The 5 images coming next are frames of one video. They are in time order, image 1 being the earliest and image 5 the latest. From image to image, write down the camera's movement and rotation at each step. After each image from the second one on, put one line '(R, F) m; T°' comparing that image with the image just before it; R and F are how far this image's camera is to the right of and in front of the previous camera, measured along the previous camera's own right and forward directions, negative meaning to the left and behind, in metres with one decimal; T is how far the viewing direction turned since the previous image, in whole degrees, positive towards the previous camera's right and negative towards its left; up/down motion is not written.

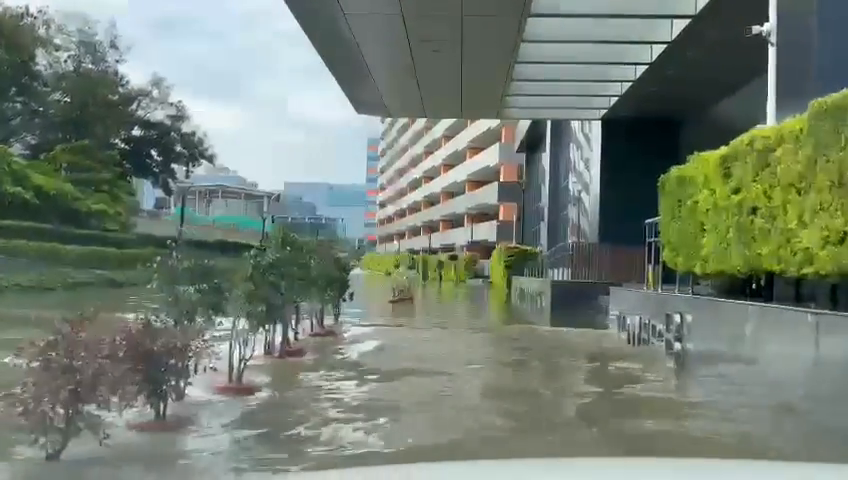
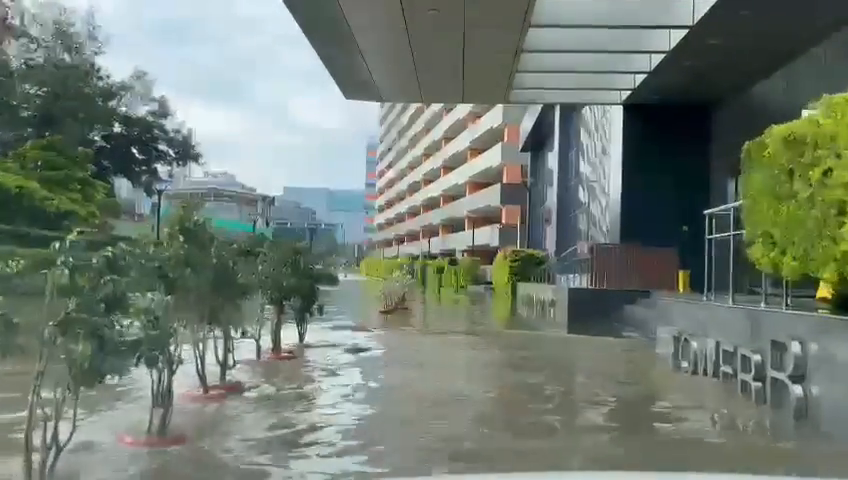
(+0.1, +1.9) m; 0°
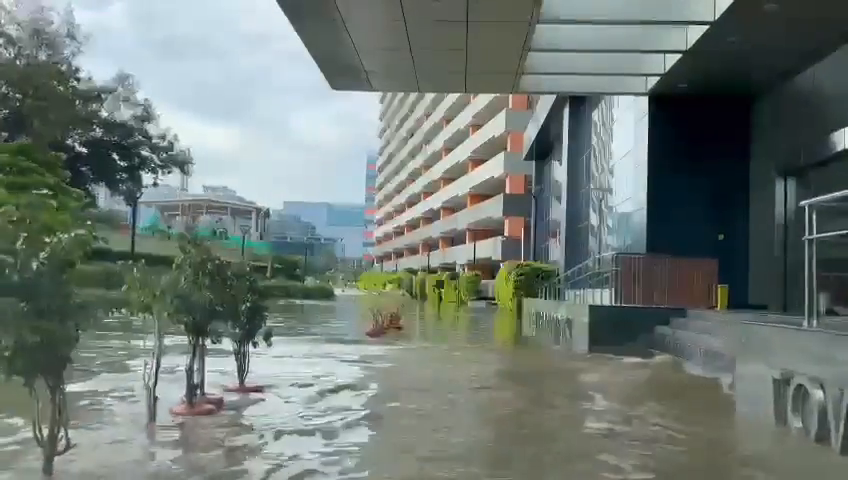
(+0.1, +1.7) m; 0°
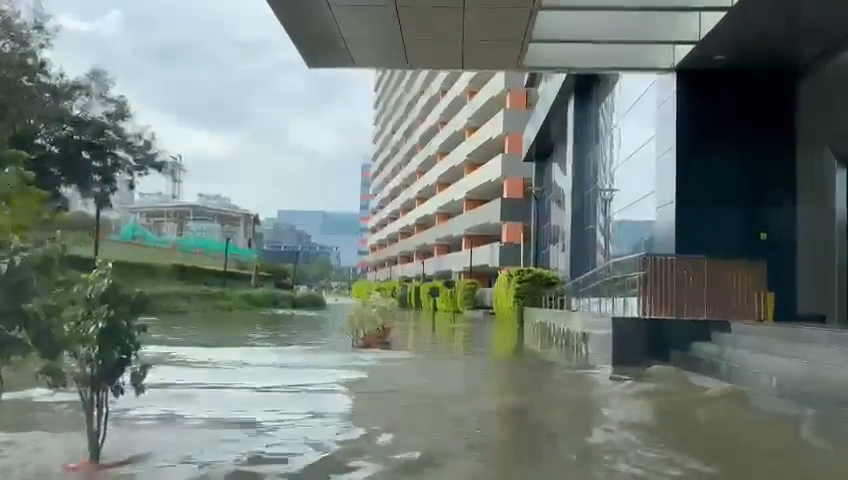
(+0.1, +1.7) m; 0°
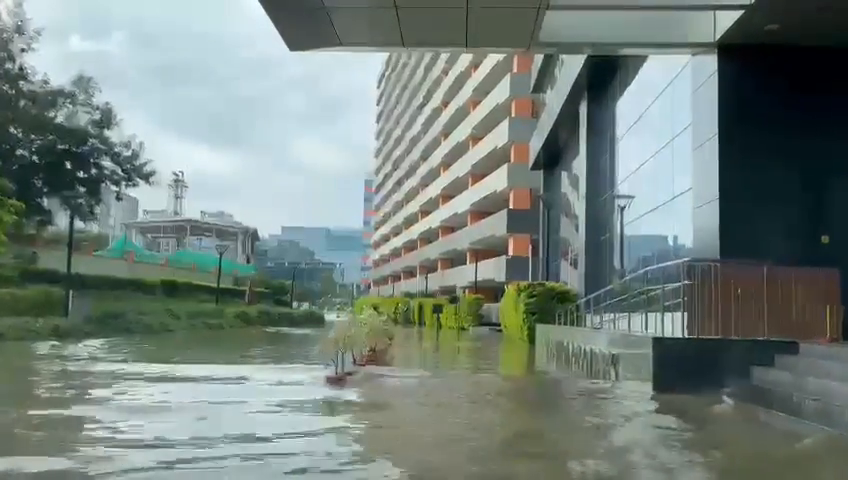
(+0.1, +1.5) m; 0°
